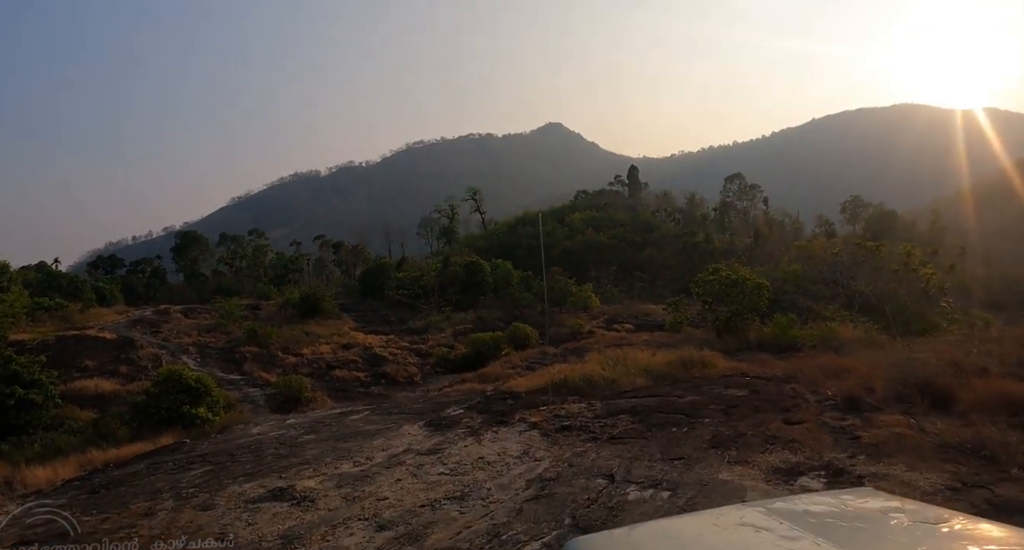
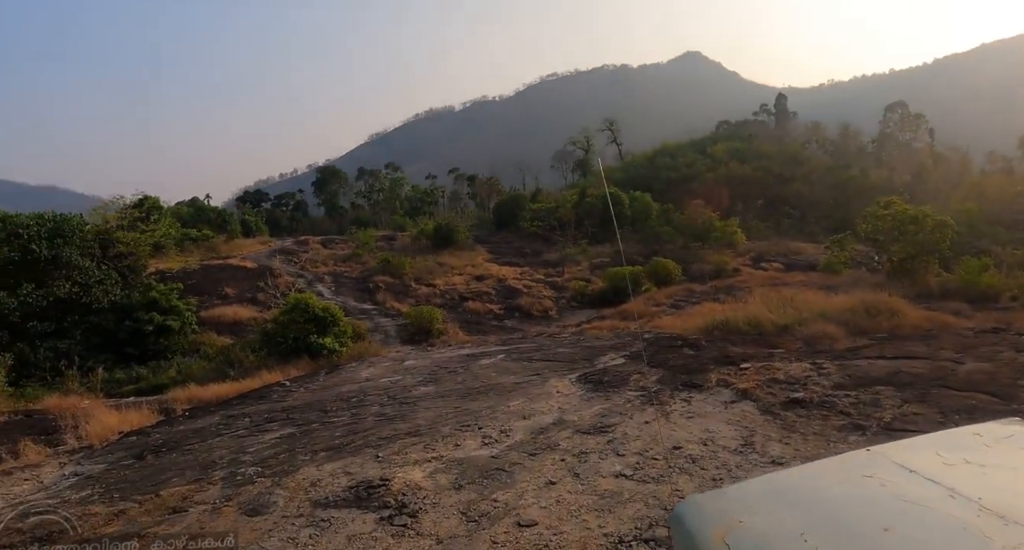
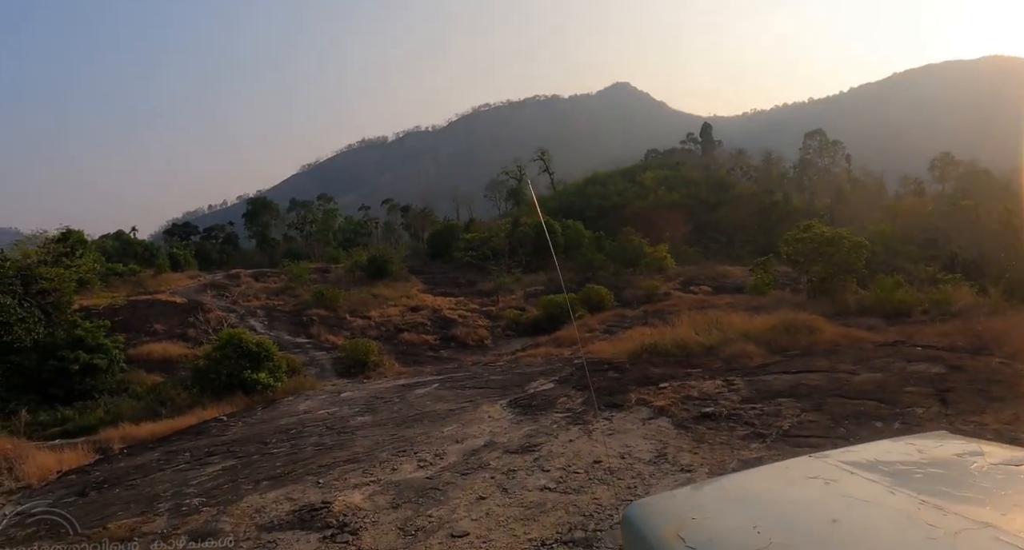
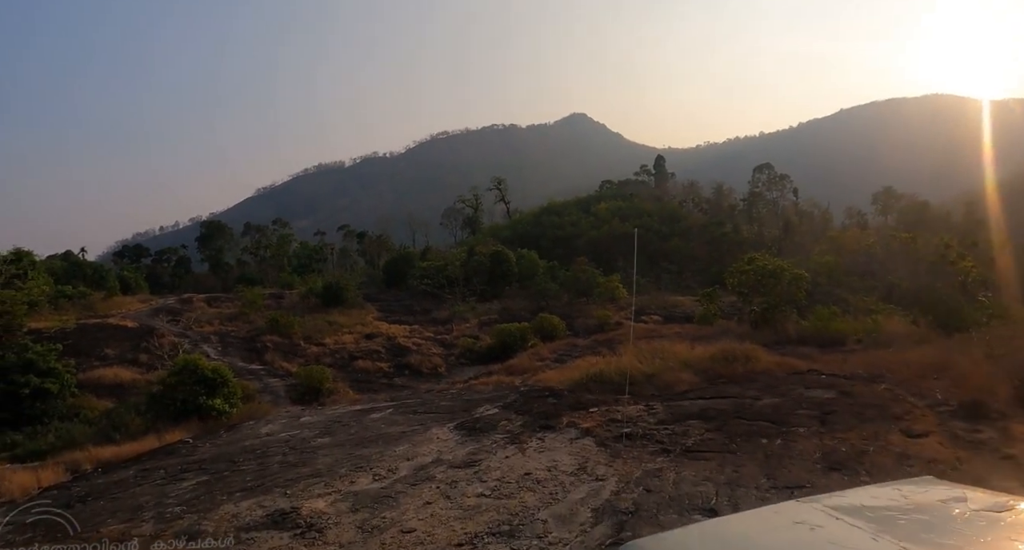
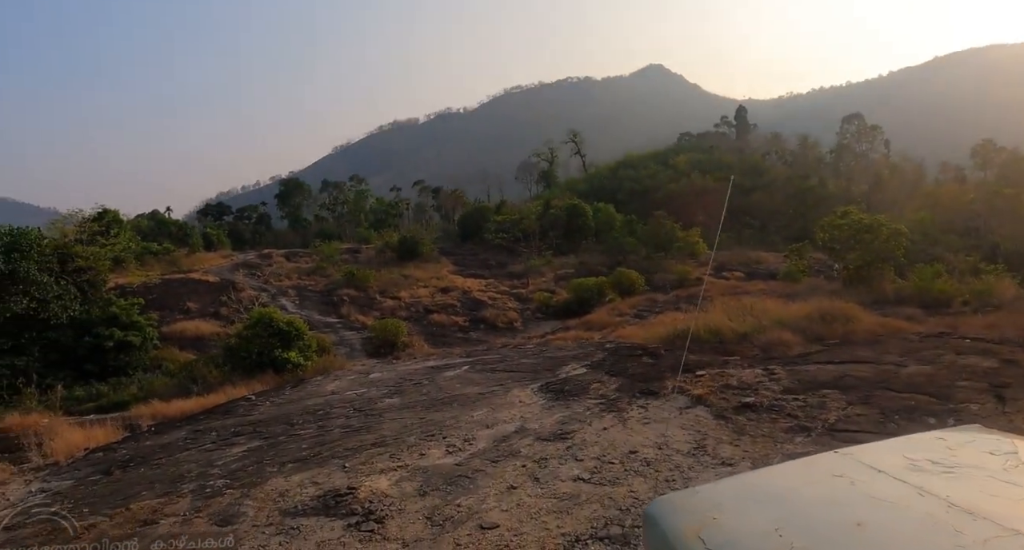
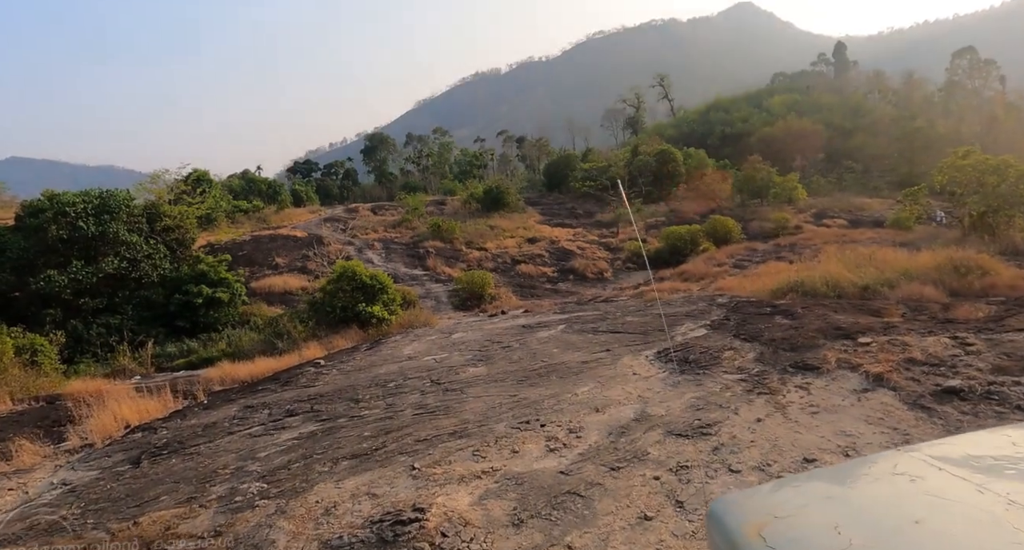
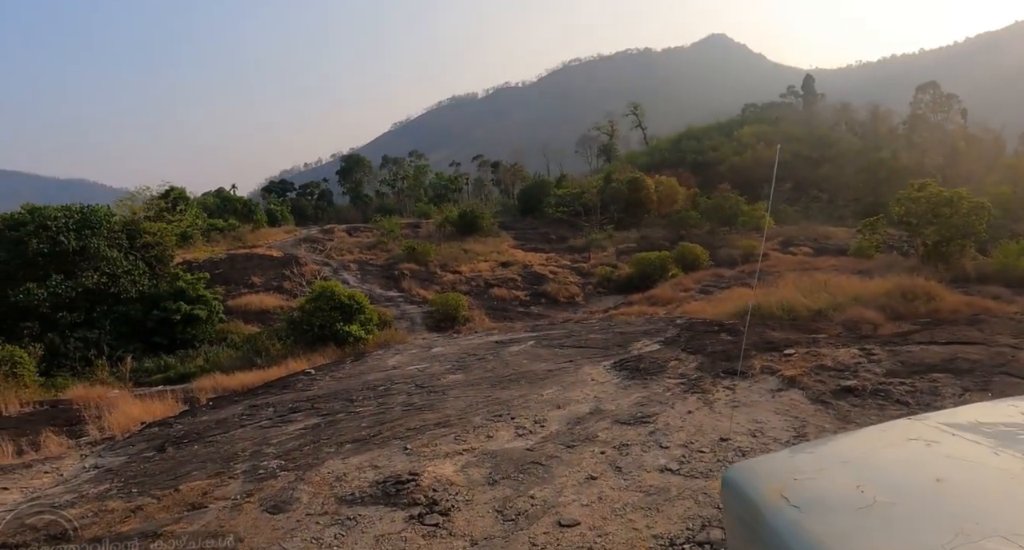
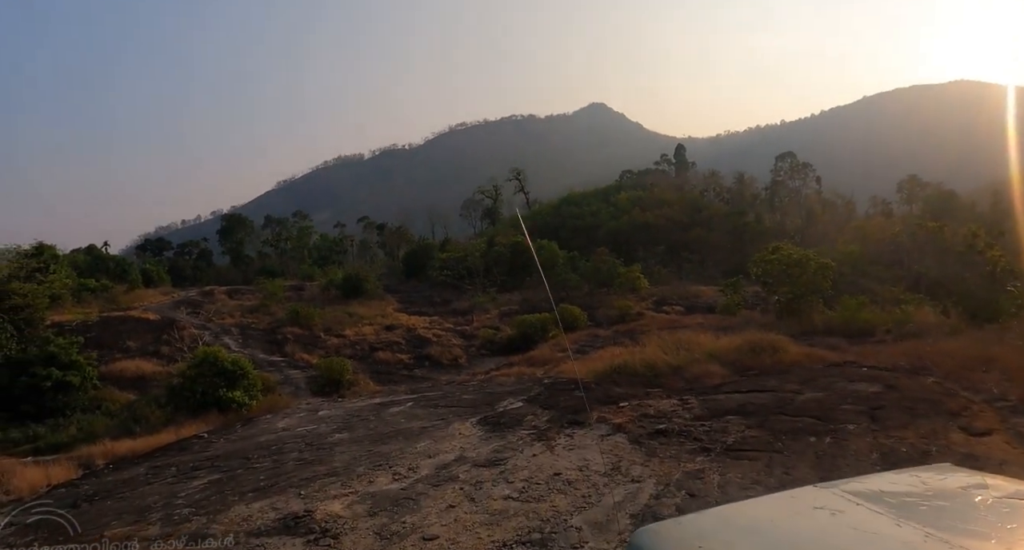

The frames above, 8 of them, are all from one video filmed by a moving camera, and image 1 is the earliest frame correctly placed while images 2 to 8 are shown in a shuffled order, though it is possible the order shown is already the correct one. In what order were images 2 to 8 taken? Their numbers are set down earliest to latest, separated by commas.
4, 8, 3, 5, 2, 7, 6
